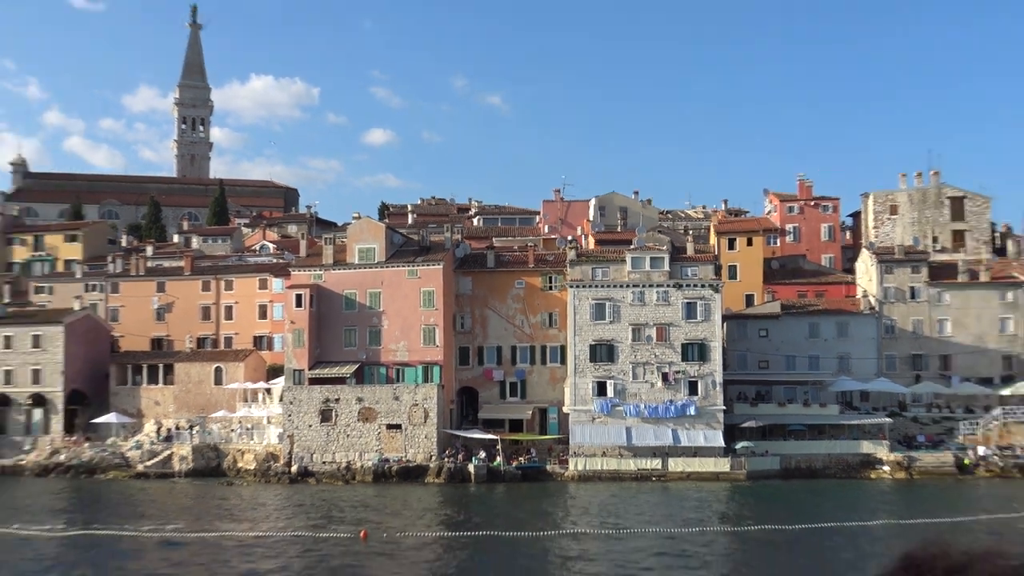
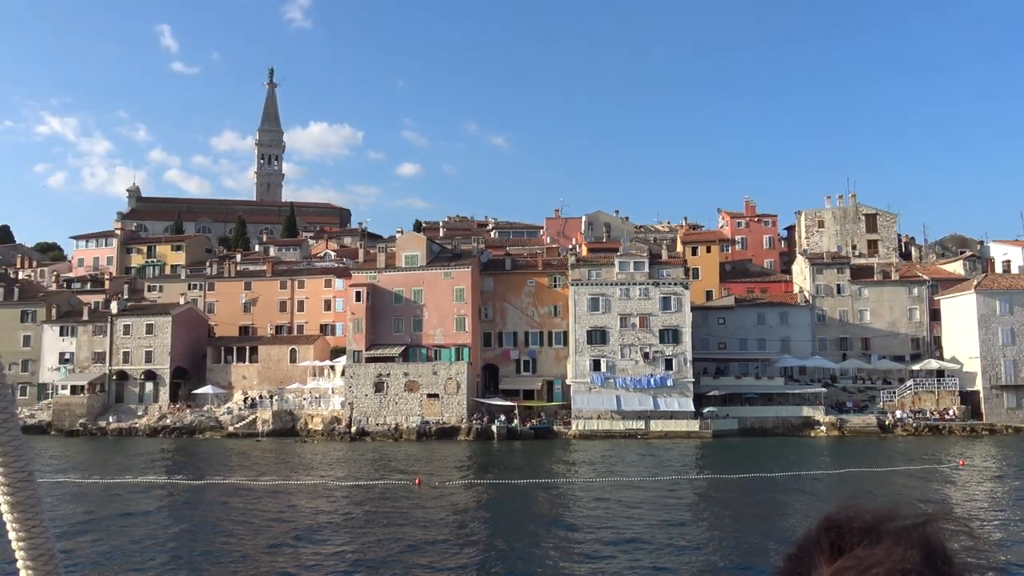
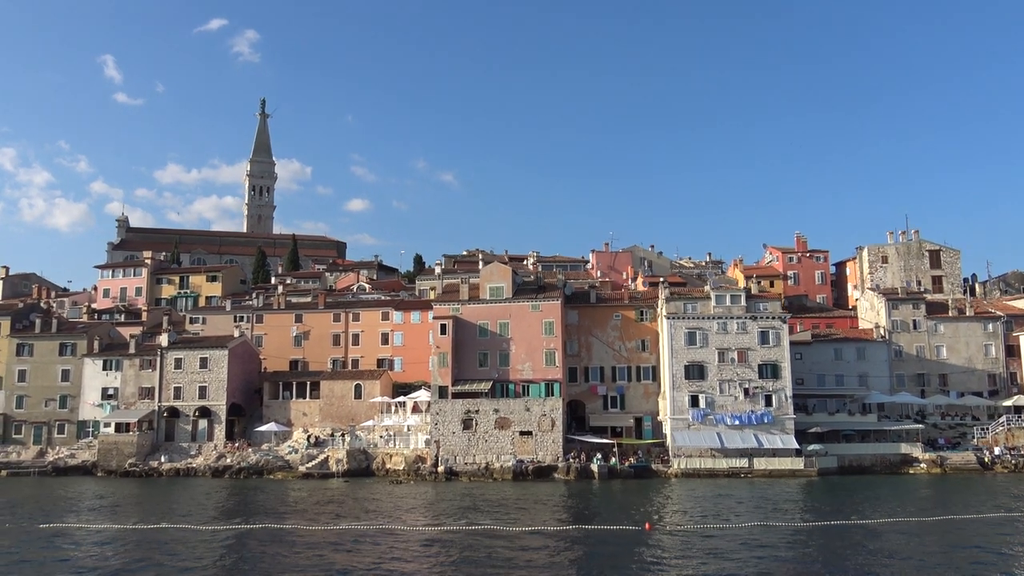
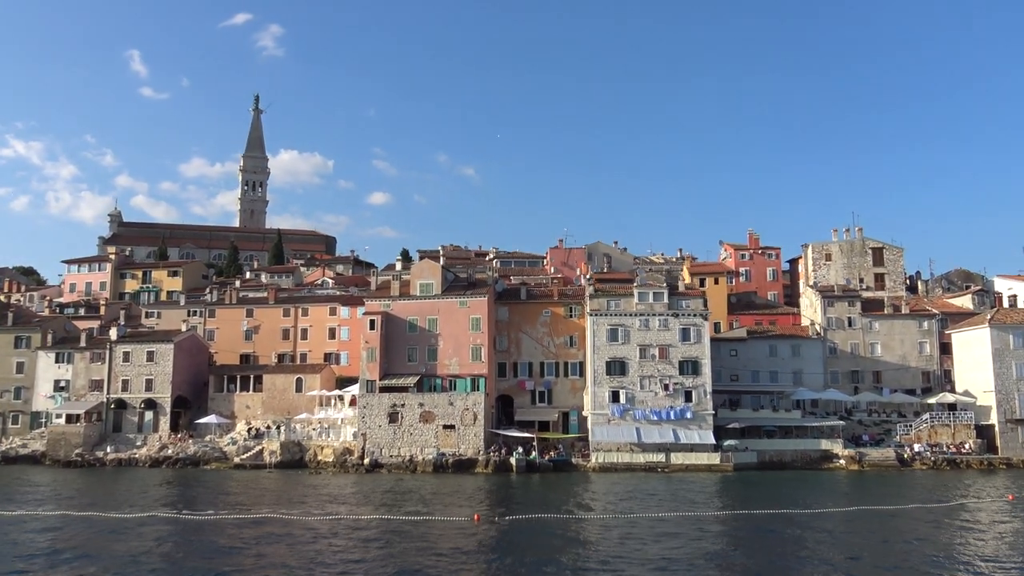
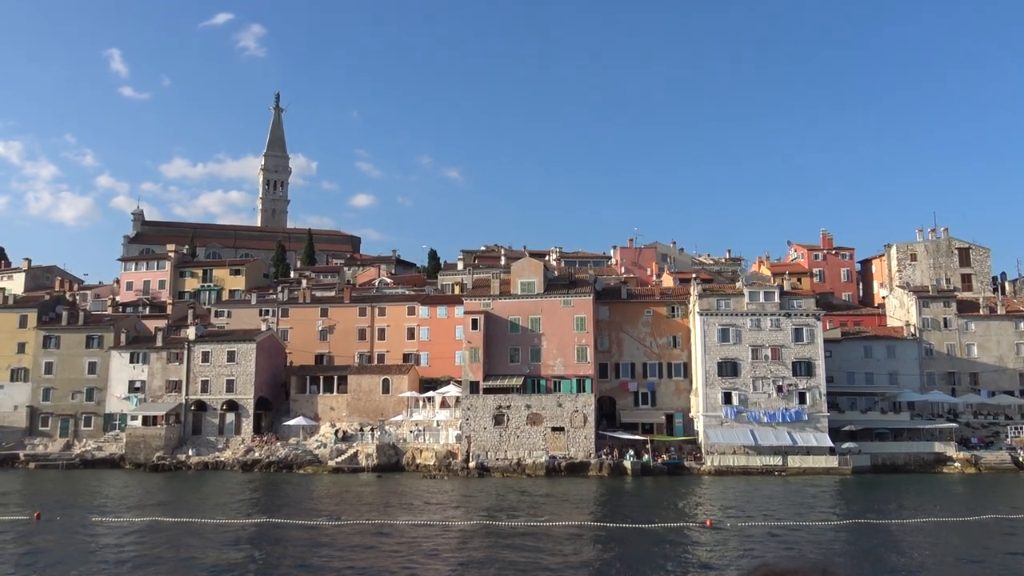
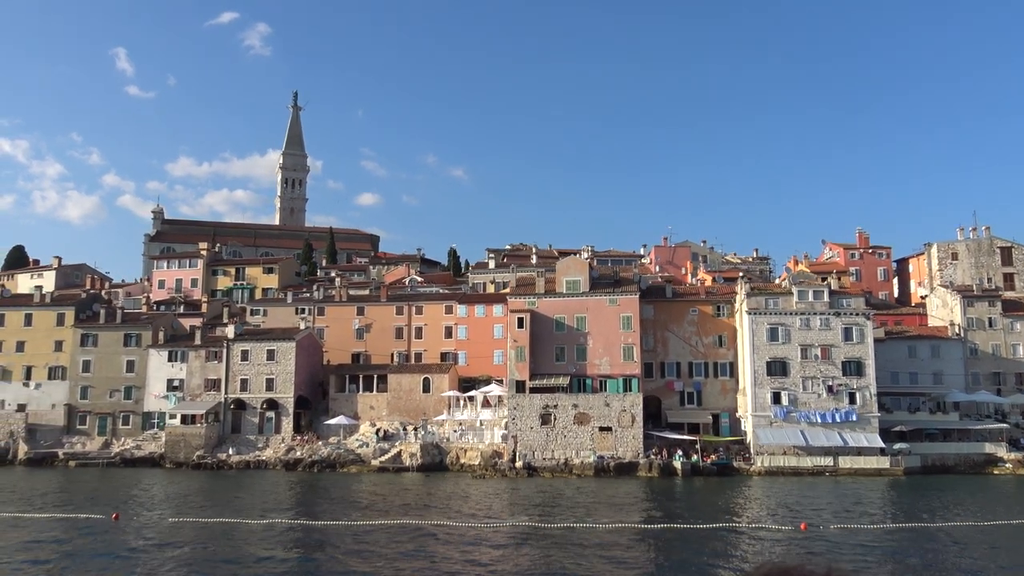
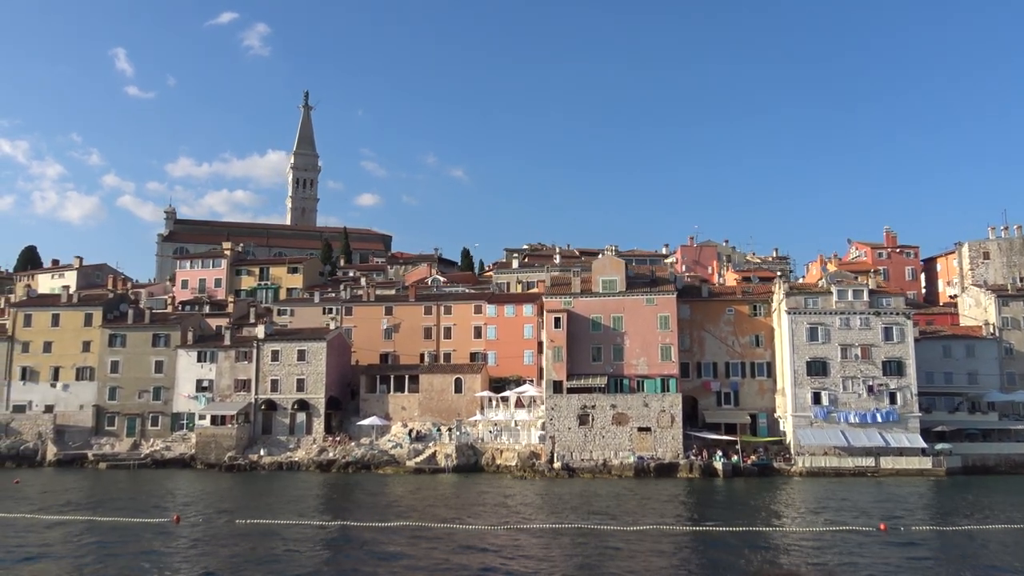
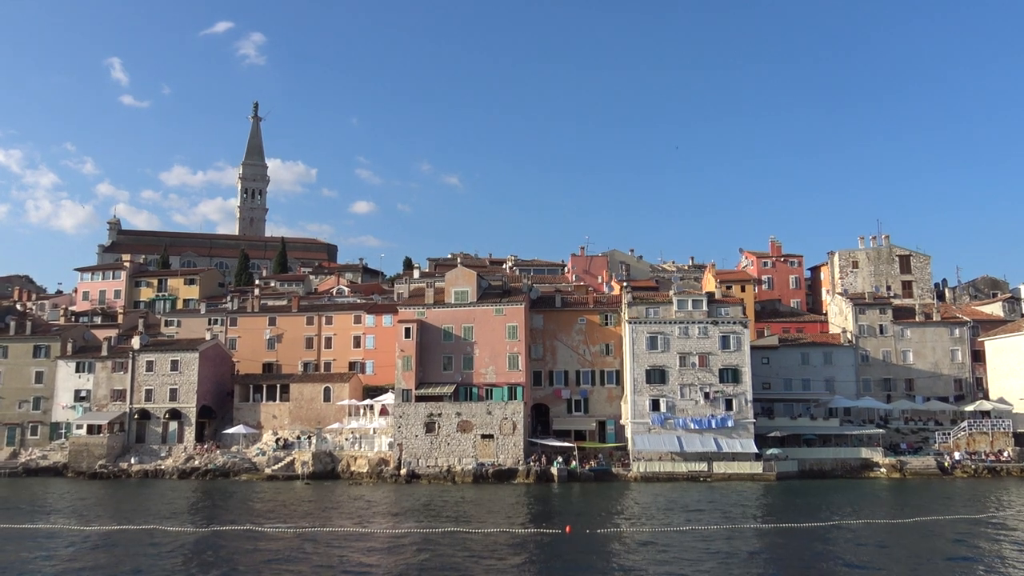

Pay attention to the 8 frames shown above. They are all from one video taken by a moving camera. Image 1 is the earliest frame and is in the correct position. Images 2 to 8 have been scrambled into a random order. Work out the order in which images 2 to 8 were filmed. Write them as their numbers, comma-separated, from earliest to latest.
2, 4, 8, 3, 5, 6, 7
